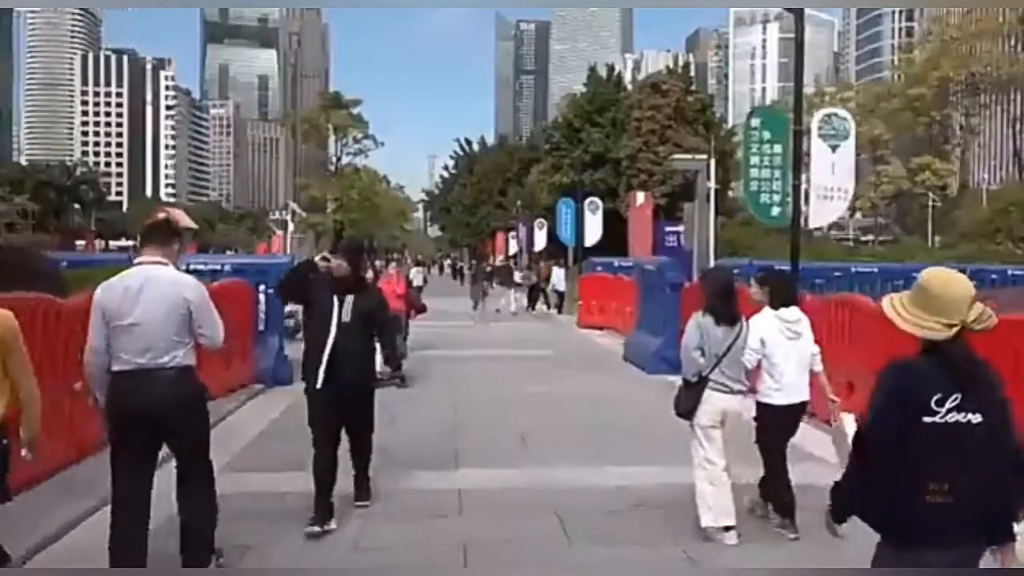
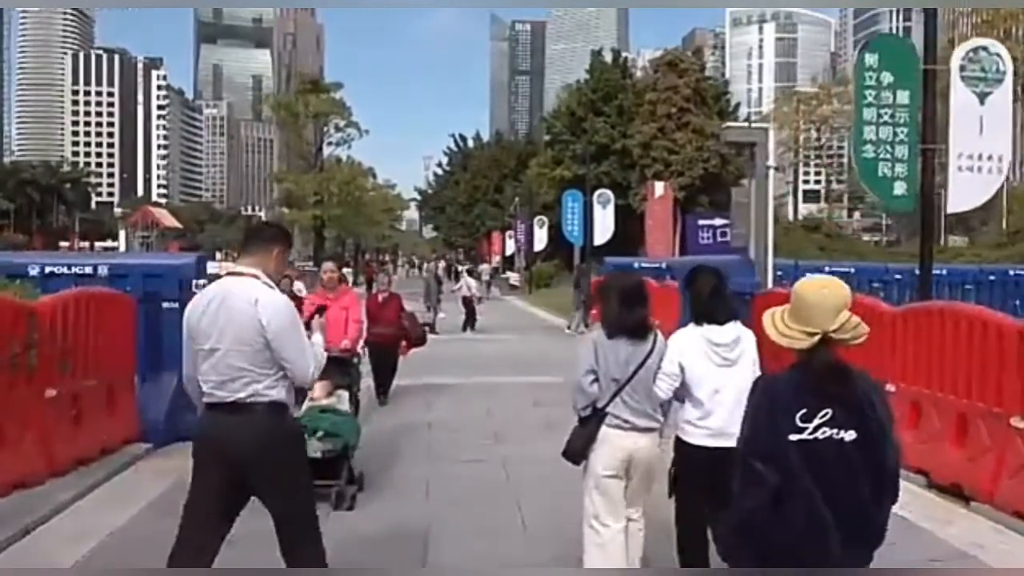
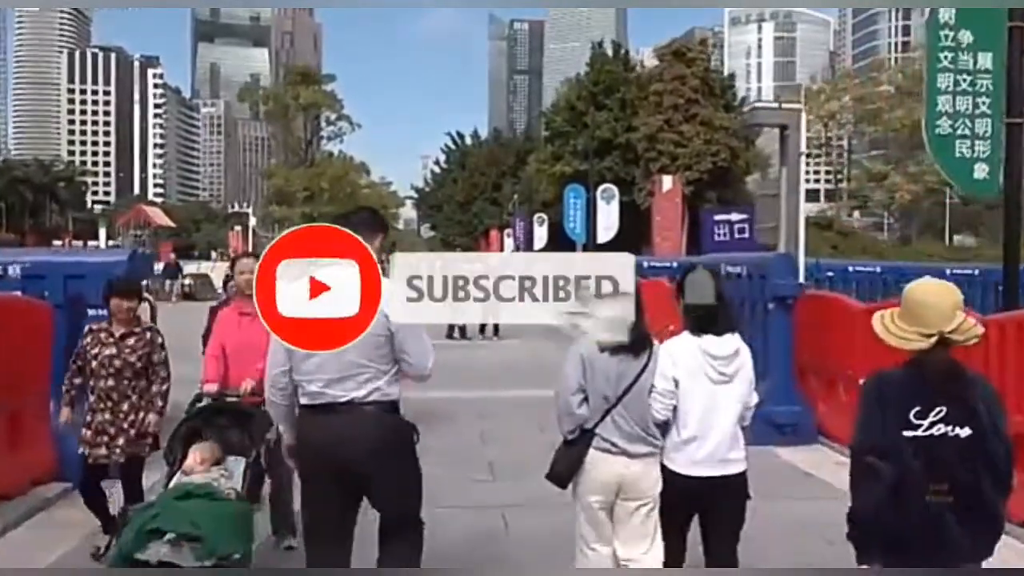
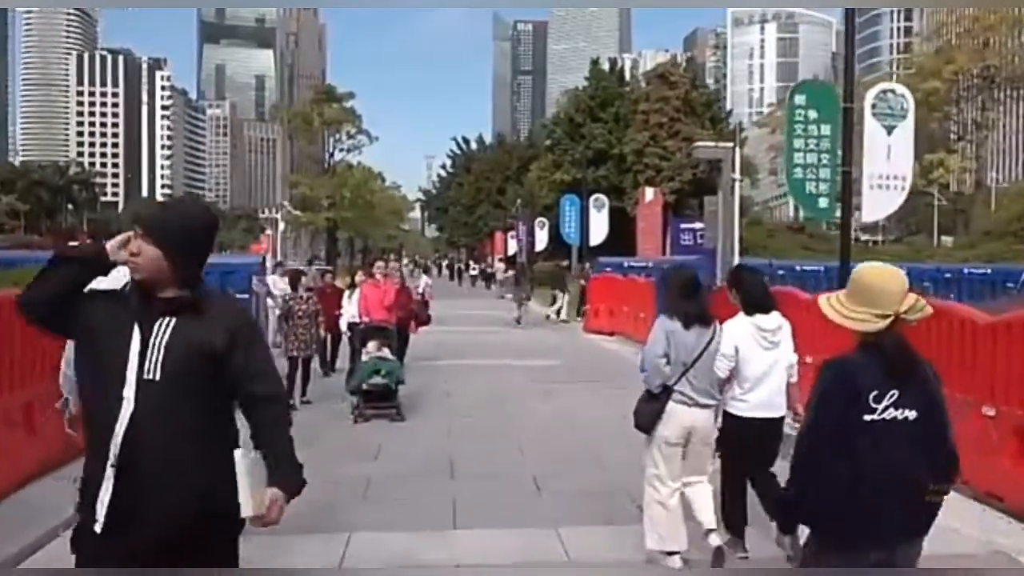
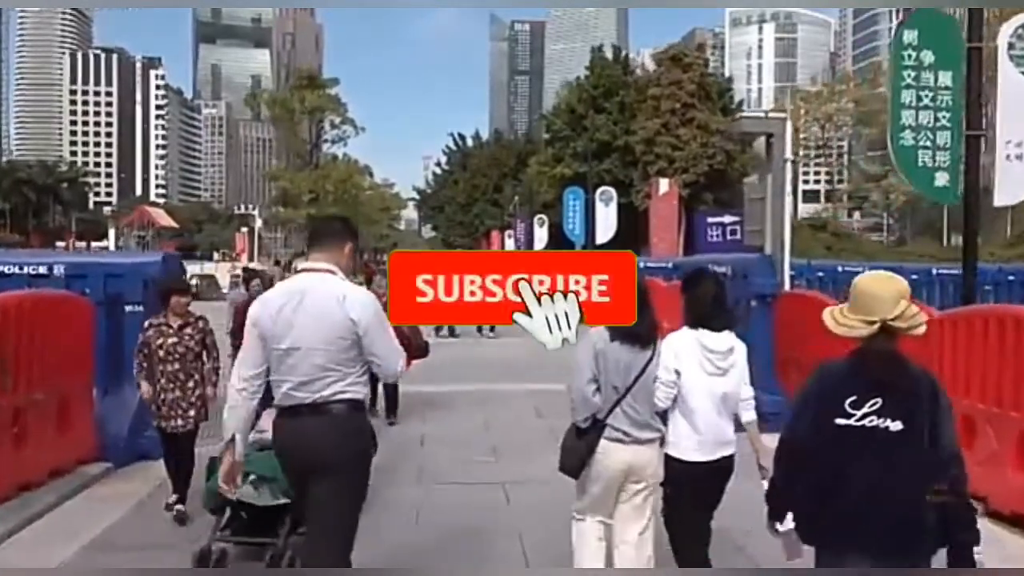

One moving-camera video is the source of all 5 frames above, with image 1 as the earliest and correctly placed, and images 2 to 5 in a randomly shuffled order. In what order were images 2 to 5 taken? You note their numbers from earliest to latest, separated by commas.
4, 2, 5, 3
